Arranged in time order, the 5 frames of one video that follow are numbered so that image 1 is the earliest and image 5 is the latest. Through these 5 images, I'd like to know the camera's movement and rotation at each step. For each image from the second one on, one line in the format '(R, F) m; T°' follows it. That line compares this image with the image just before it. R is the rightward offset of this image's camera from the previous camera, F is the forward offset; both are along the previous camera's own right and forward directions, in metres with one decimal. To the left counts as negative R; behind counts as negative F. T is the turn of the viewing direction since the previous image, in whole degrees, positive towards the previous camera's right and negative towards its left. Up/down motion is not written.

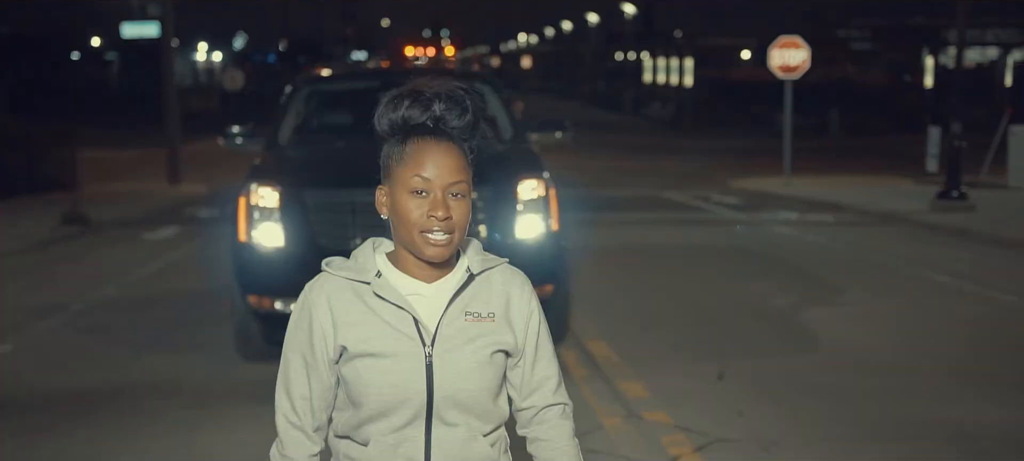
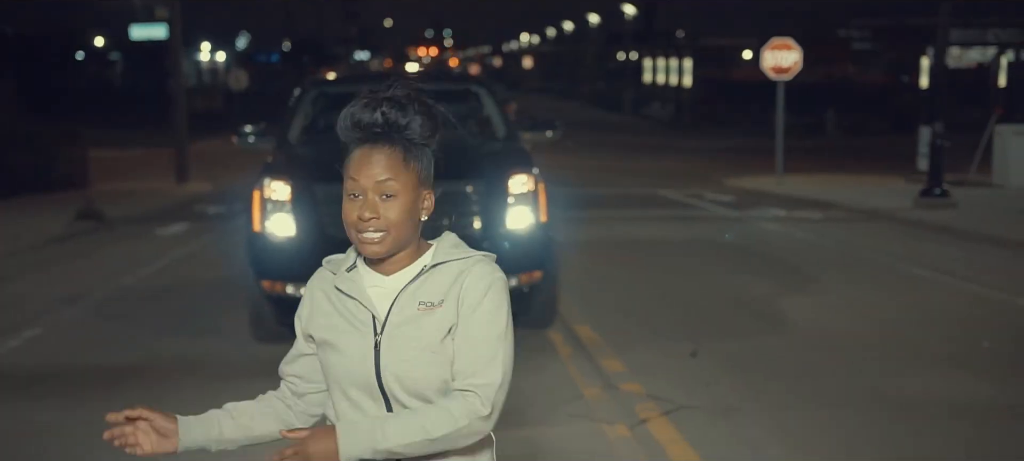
(+0.1, -0.6) m; 0°
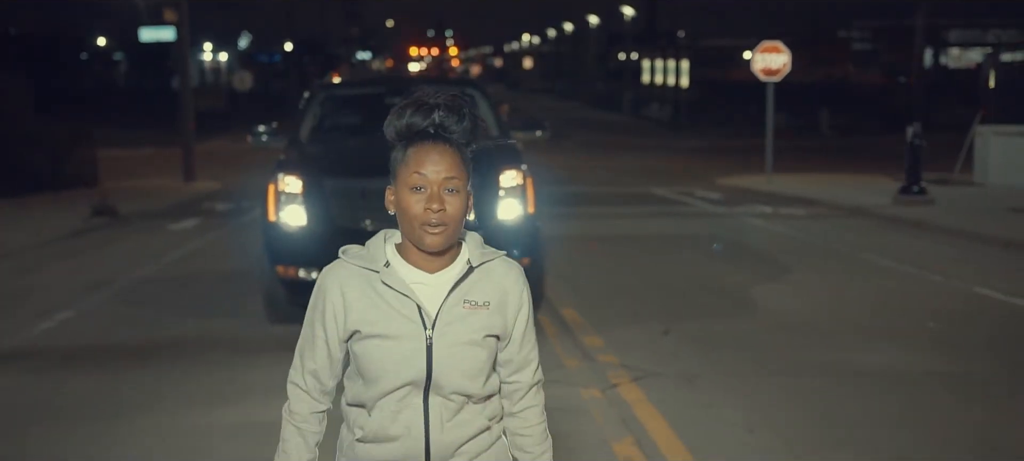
(+0.1, -0.7) m; 0°
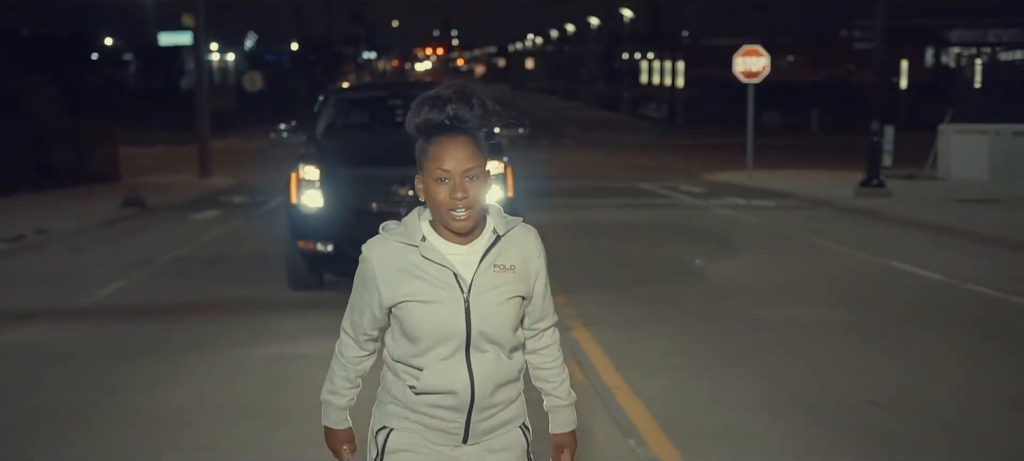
(+0.2, -1.5) m; 0°
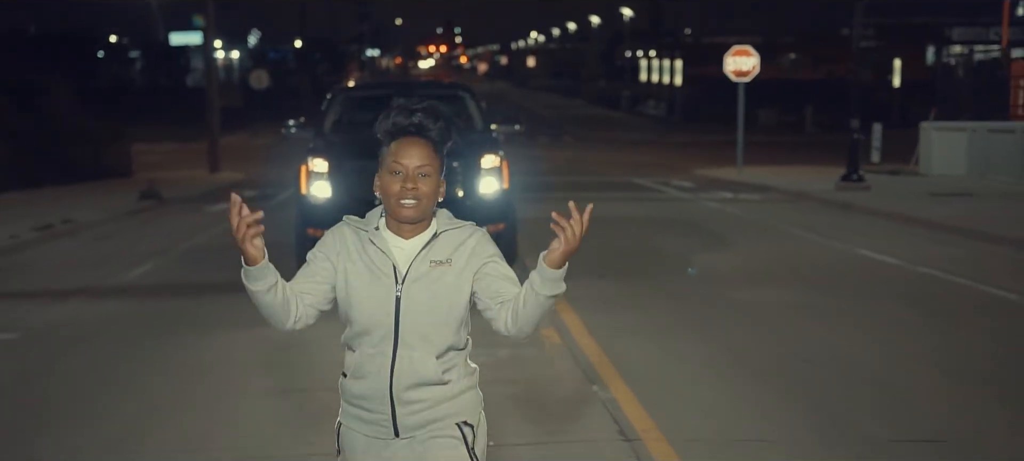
(+0.1, -0.9) m; 0°
